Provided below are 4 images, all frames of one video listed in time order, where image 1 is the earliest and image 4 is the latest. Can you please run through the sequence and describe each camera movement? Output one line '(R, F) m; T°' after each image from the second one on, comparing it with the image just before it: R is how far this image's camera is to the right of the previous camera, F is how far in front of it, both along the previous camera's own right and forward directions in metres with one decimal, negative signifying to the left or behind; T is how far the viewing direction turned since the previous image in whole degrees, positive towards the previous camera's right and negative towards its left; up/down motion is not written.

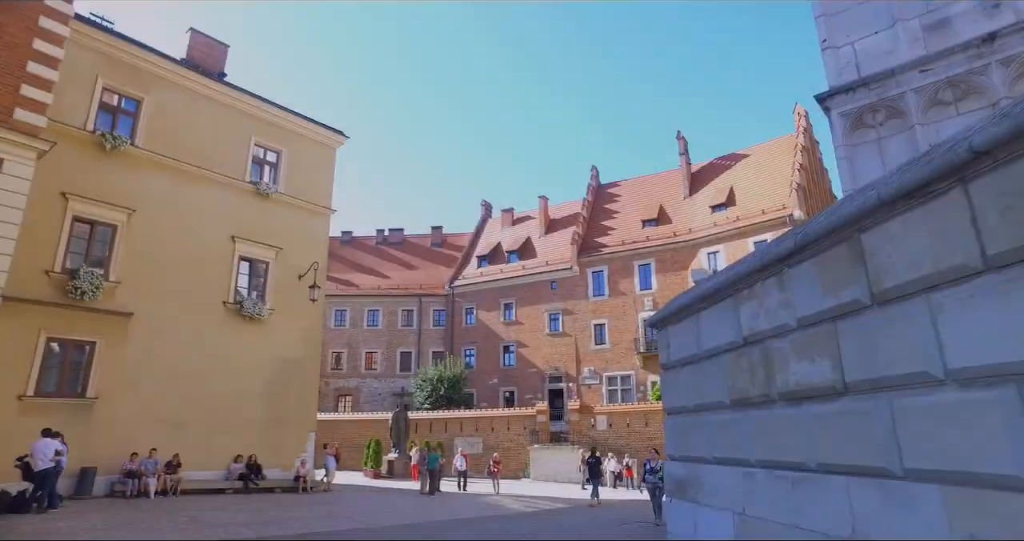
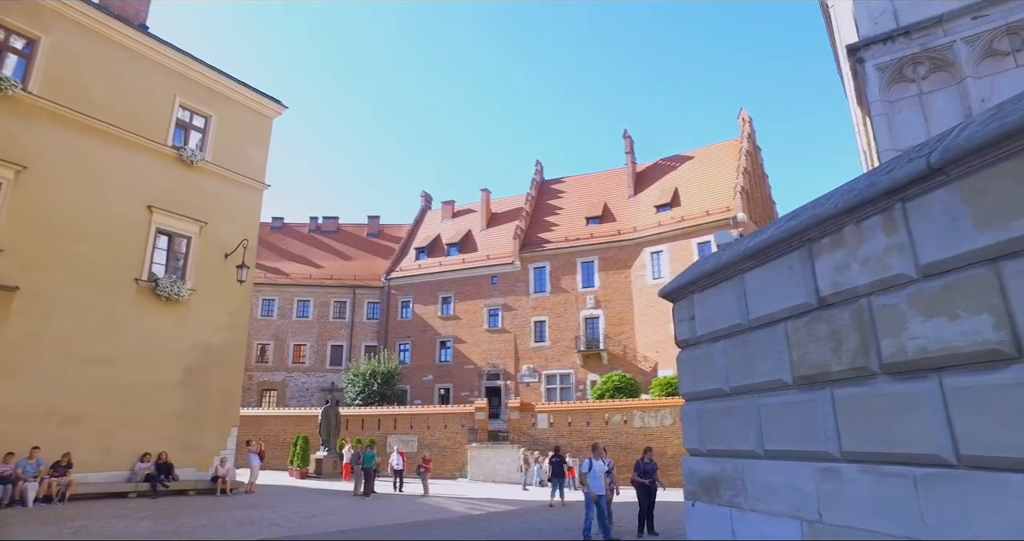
(-0.4, +0.9) m; +6°
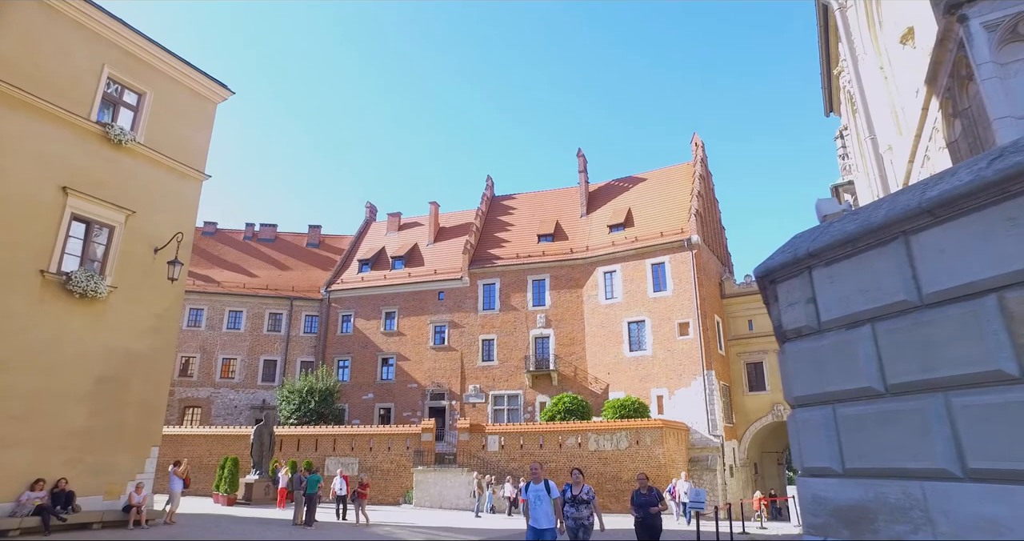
(-0.7, +1.1) m; +6°
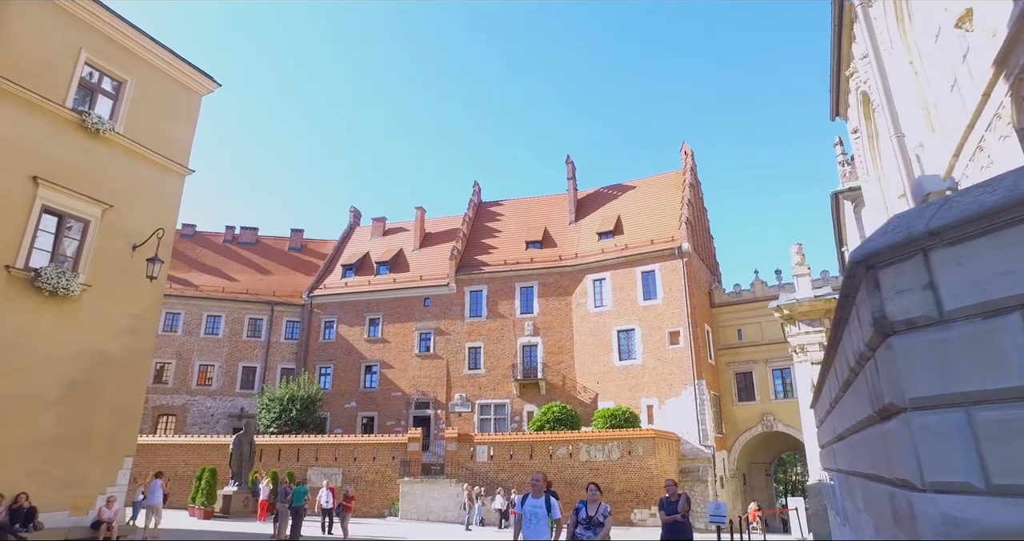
(-0.4, +0.5) m; +2°
